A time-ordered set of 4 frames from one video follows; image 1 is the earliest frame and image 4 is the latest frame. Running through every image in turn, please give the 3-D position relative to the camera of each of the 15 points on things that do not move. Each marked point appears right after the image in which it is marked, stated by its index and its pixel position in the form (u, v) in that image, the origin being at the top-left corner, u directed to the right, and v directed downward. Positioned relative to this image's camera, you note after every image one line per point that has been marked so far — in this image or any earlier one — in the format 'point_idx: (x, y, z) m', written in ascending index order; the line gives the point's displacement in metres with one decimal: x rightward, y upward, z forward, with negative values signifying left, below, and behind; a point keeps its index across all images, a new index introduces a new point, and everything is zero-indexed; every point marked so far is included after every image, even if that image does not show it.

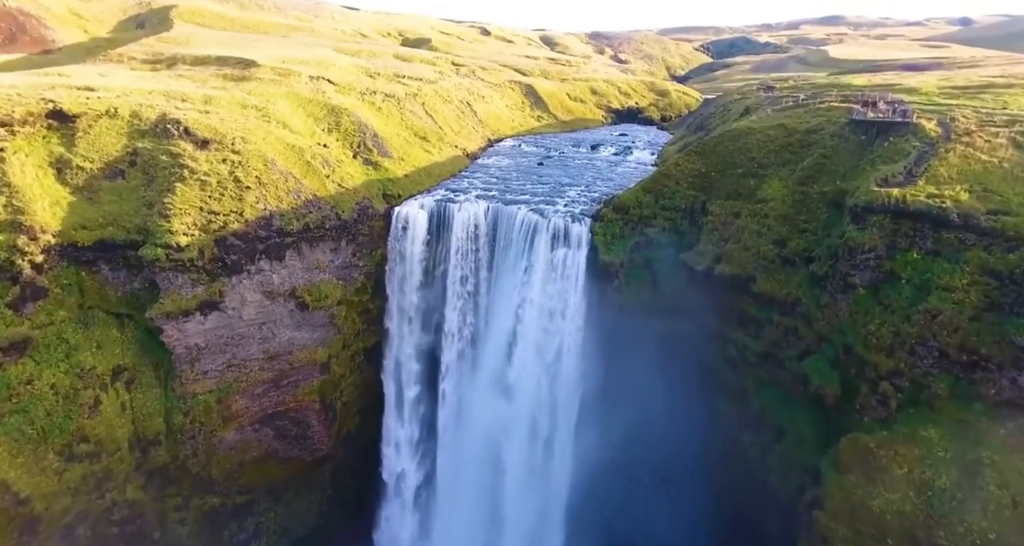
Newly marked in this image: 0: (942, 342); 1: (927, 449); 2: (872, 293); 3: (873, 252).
0: (+12.6, -2.0, +17.2) m
1: (+11.9, -5.1, +16.7) m
2: (+11.7, -0.6, +19.1) m
3: (+11.8, +0.7, +19.1) m
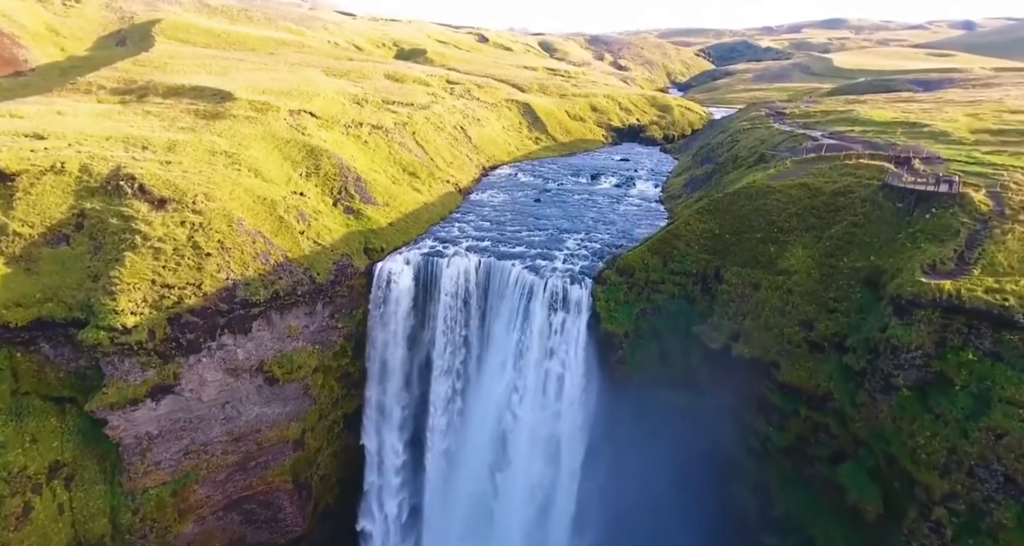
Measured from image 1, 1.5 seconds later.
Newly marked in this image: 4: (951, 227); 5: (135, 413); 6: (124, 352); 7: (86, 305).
0: (+12.4, -4.9, +14.6) m
1: (+11.6, -8.0, +14.1) m
2: (+11.5, -3.5, +16.5) m
3: (+11.6, -2.2, +16.5) m
4: (+14.0, +1.5, +18.7) m
5: (-12.8, -4.8, +19.9) m
6: (-13.0, -2.6, +19.6) m
7: (-14.6, -1.1, +20.0) m
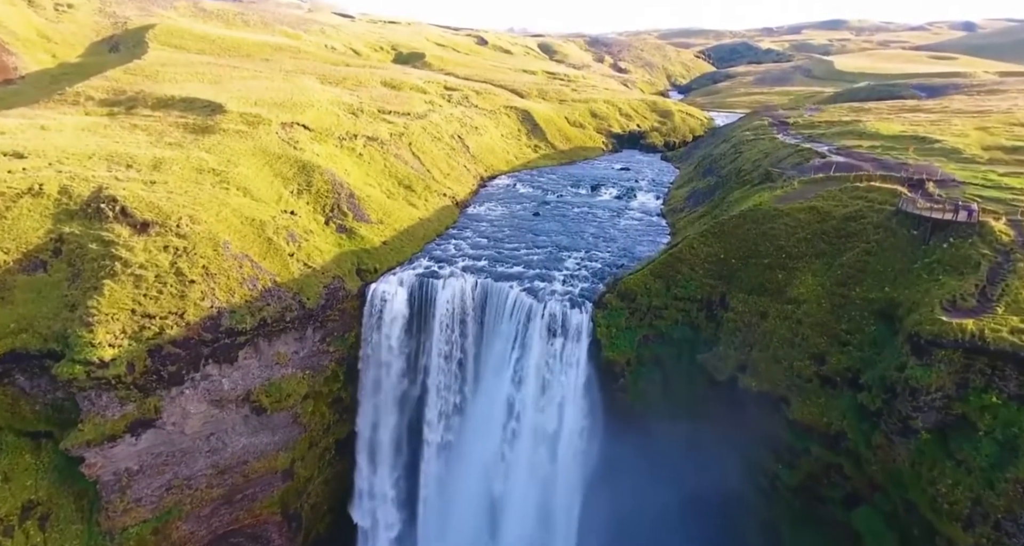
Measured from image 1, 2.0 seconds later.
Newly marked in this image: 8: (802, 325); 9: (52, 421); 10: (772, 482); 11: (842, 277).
0: (+12.3, -5.9, +13.7) m
1: (+11.5, -9.0, +13.2) m
2: (+11.4, -4.5, +15.6) m
3: (+11.5, -3.2, +15.6) m
4: (+13.9, +0.5, +17.8) m
5: (-12.9, -5.7, +18.9) m
6: (-13.1, -3.6, +18.7) m
7: (-14.7, -2.0, +19.1) m
8: (+9.7, -1.7, +19.5) m
9: (-15.1, -4.9, +19.2) m
10: (+8.4, -7.0, +19.1) m
11: (+11.2, -0.1, +19.8) m
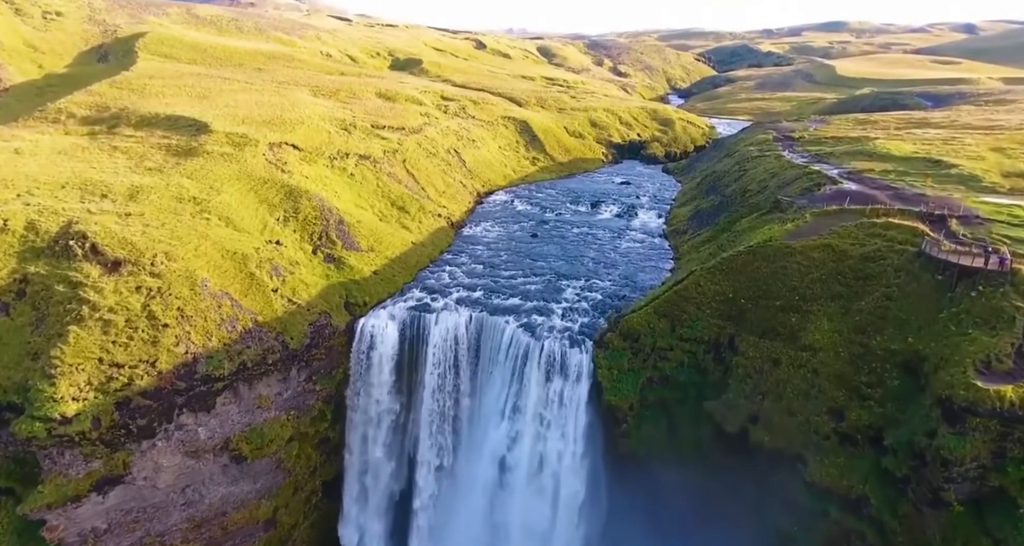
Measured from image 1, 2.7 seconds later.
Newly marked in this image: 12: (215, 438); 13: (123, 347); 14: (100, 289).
0: (+12.1, -7.3, +12.4) m
1: (+11.4, -10.4, +11.9) m
2: (+11.2, -5.9, +14.3) m
3: (+11.3, -4.6, +14.3) m
4: (+13.8, -0.9, +16.5) m
5: (-13.0, -7.2, +17.6) m
6: (-13.2, -5.0, +17.3) m
7: (-14.8, -3.5, +17.7) m
8: (+9.5, -3.2, +18.2) m
9: (-15.3, -6.4, +17.9) m
10: (+8.3, -8.4, +17.8) m
11: (+11.0, -1.5, +18.5) m
12: (-10.1, -5.7, +19.7) m
13: (-12.6, -2.3, +19.0) m
14: (-14.0, -0.5, +20.0) m
